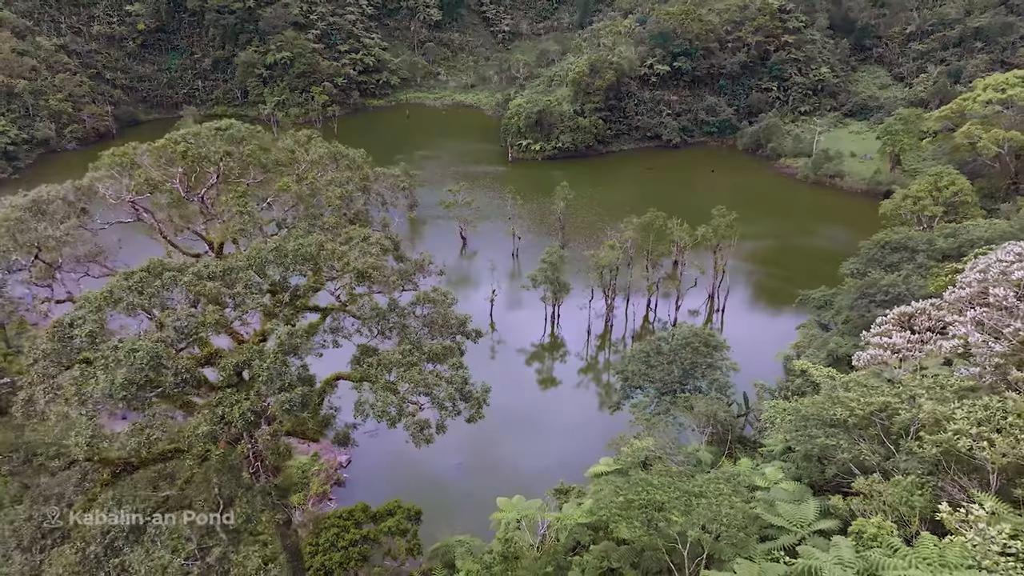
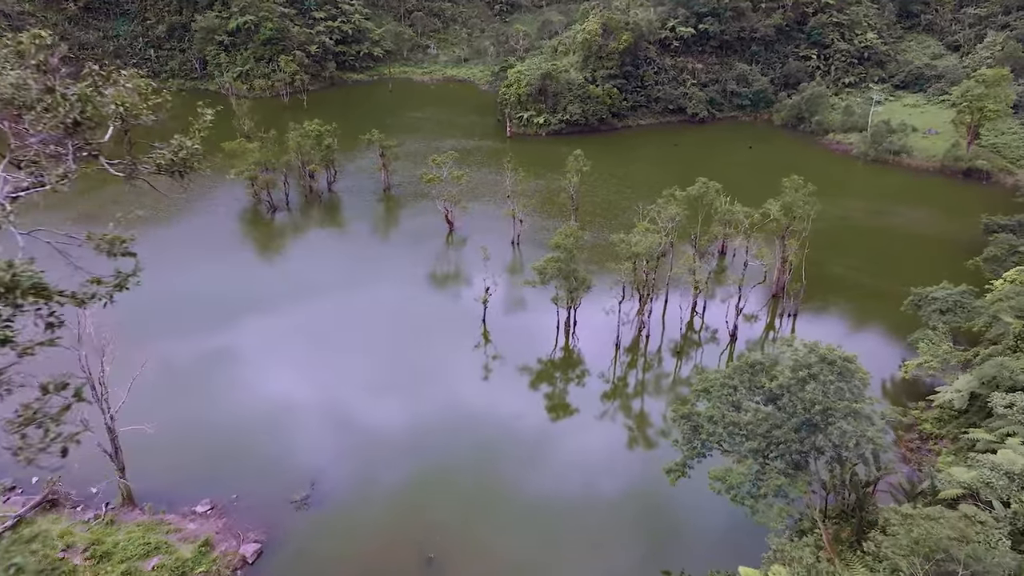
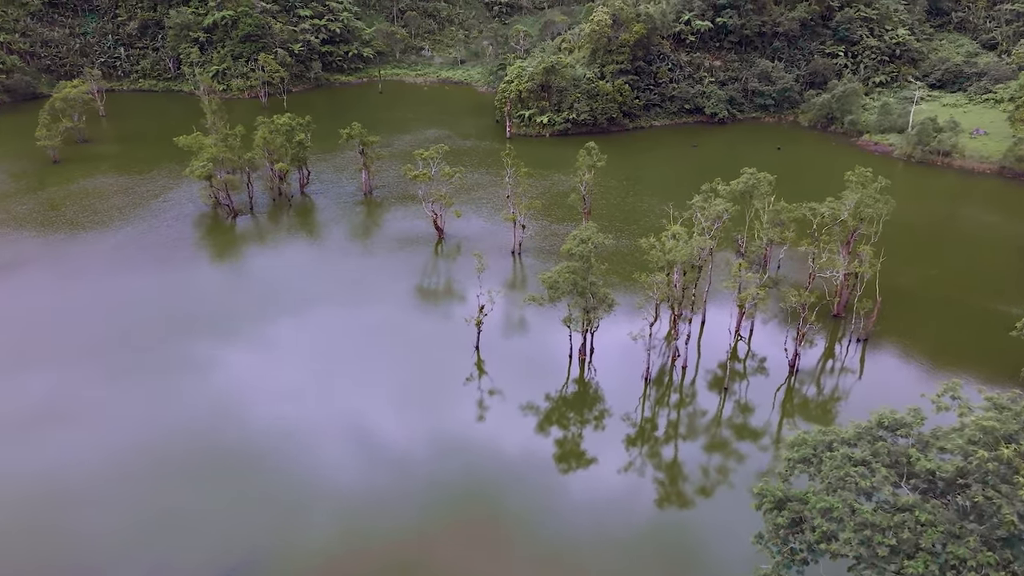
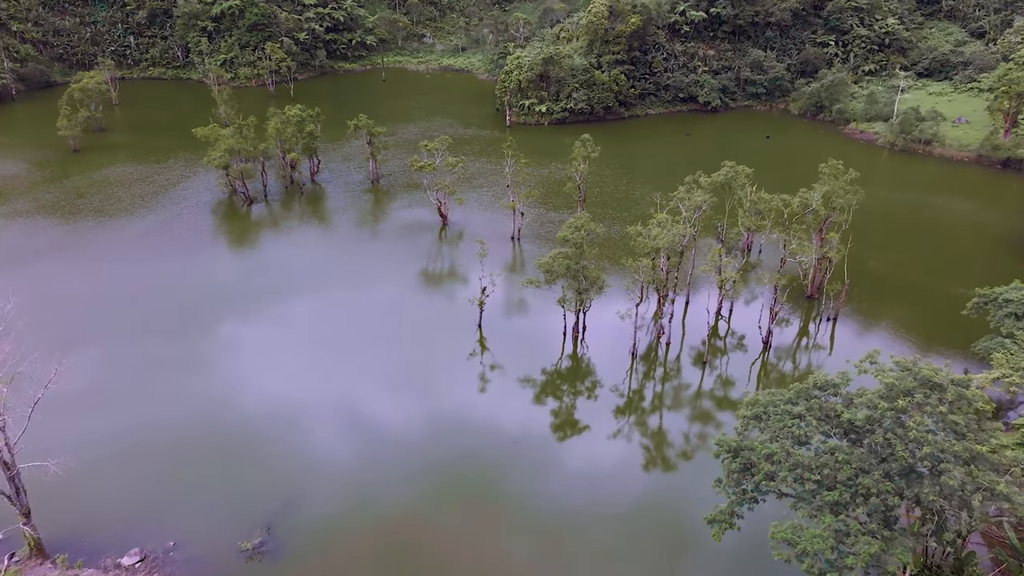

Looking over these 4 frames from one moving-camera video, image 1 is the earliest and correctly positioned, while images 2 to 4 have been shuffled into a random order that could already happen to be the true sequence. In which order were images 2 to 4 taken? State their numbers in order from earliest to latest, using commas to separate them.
2, 4, 3
